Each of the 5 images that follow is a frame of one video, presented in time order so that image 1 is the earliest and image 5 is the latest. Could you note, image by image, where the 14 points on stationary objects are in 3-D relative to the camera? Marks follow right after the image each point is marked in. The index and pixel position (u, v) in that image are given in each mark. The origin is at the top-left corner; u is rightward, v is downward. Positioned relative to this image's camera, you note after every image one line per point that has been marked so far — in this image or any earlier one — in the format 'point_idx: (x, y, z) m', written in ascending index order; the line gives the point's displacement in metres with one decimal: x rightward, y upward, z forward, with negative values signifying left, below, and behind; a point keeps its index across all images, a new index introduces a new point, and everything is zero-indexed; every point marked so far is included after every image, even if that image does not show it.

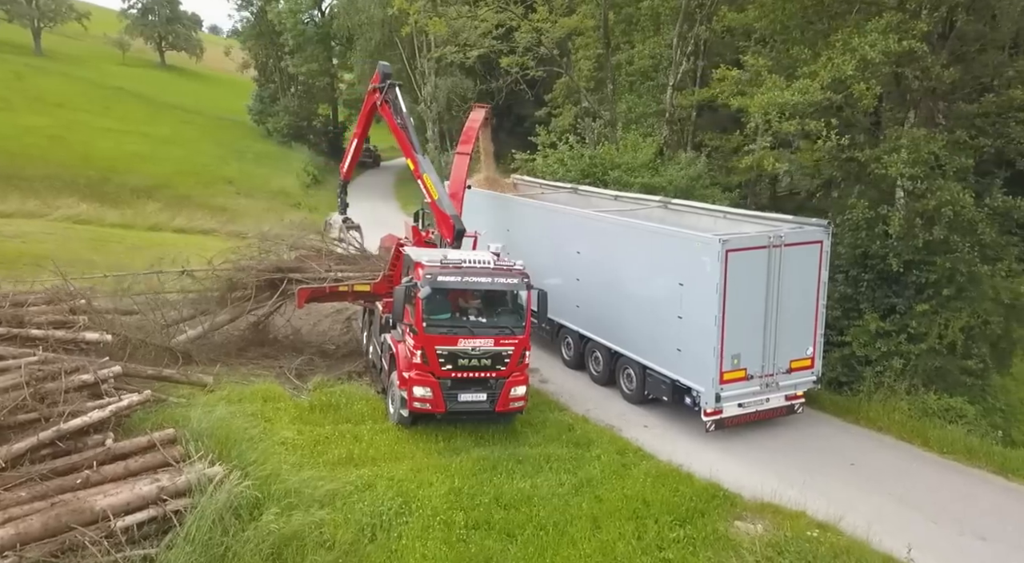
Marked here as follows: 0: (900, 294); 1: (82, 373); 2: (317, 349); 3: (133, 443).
0: (+6.6, -0.2, +12.7) m
1: (-4.7, -1.0, +8.2) m
2: (-3.8, -1.3, +14.4) m
3: (-3.9, -1.6, +7.6) m
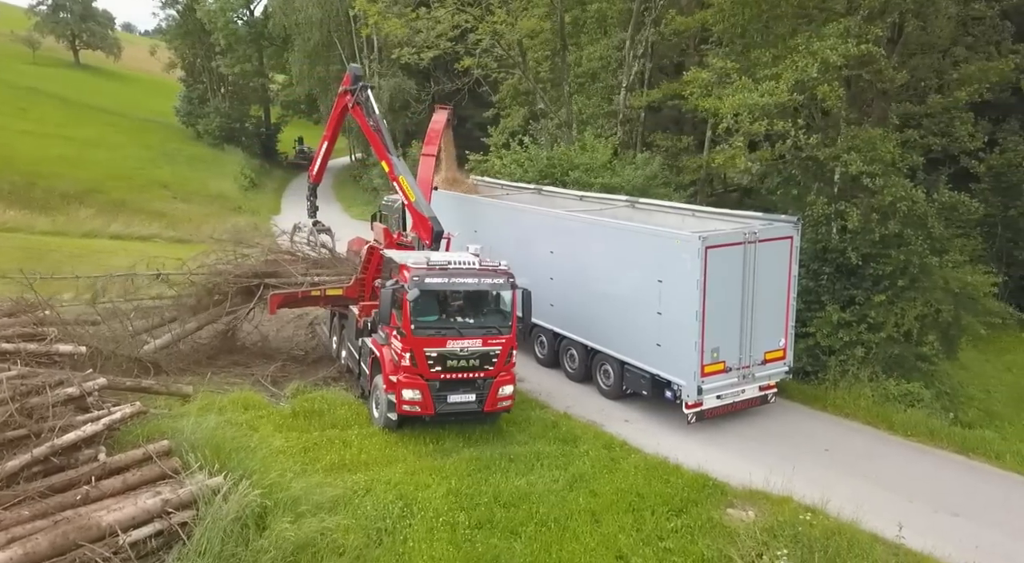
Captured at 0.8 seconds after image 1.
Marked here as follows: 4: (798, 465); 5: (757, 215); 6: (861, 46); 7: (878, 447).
0: (+6.2, -0.1, +13.3) m
1: (-4.7, -1.1, +7.9) m
2: (-4.3, -1.4, +14.1) m
3: (-3.8, -1.7, +7.4) m
4: (+3.9, -2.5, +10.0) m
5: (+3.9, +1.1, +11.8) m
6: (+5.7, +3.8, +12.2) m
7: (+5.2, -2.4, +10.7) m
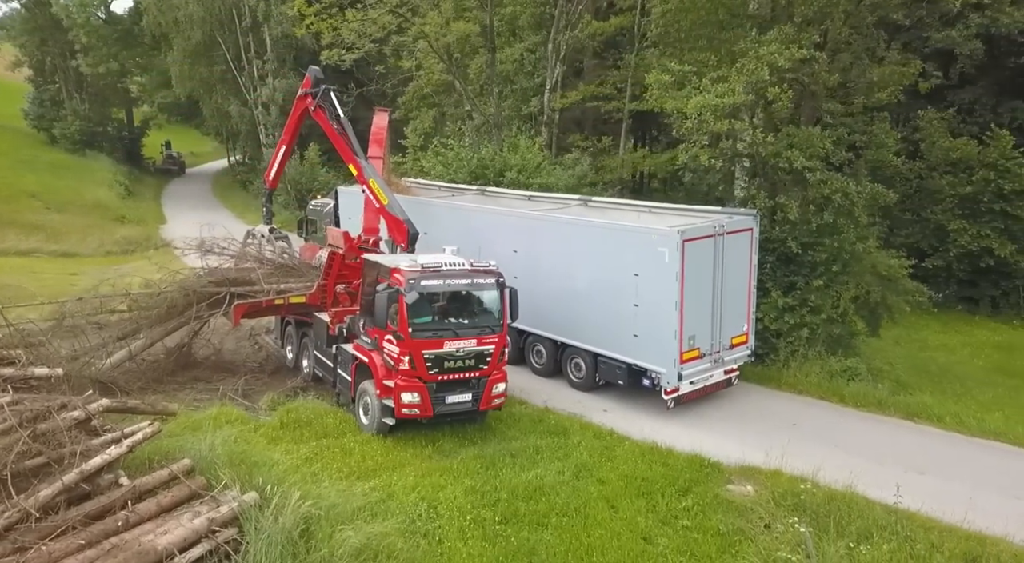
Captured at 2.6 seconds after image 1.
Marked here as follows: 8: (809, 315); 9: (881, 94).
0: (+5.5, +0.2, +14.4) m
1: (-4.4, -1.3, +7.4) m
2: (-4.9, -1.6, +13.6) m
3: (-3.3, -1.8, +7.0) m
4: (+3.8, -2.3, +10.7) m
5: (+3.4, +1.2, +12.6) m
6: (+5.1, +4.1, +13.2) m
7: (+5.1, -2.1, +11.7) m
8: (+5.6, -0.6, +14.0) m
9: (+7.3, +3.8, +14.9) m
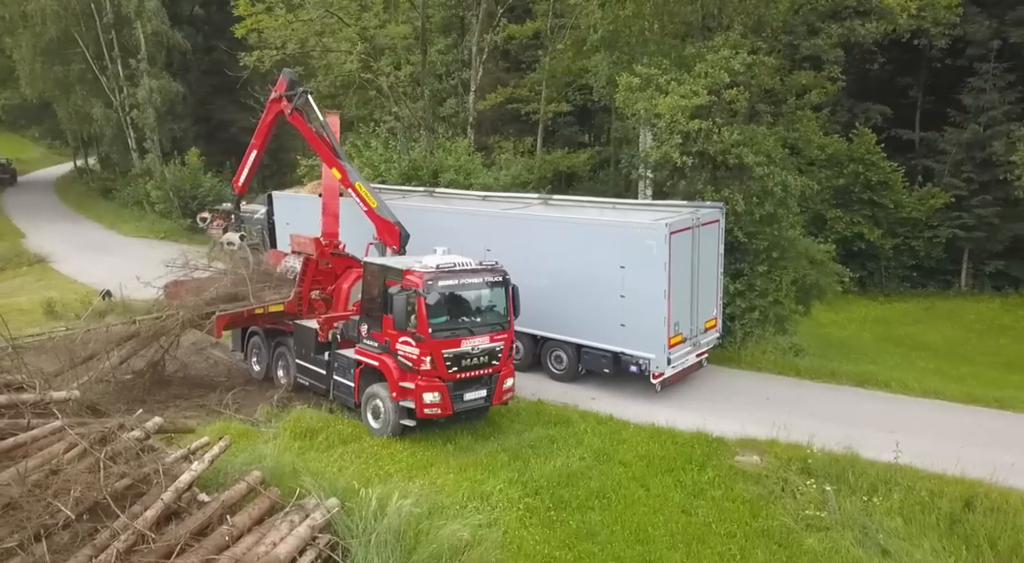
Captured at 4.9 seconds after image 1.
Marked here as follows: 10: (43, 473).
0: (+4.8, +0.5, +15.6) m
1: (-3.6, -1.4, +7.0) m
2: (-5.1, -1.8, +13.0) m
3: (-2.5, -1.9, +6.8) m
4: (+3.9, -2.1, +11.7) m
5: (+3.1, +1.4, +13.4) m
6: (+4.5, +4.3, +14.3) m
7: (+5.0, -1.9, +12.9) m
8: (+5.0, -0.4, +15.2) m
9: (+6.4, +4.1, +16.5) m
10: (-3.7, -1.5, +5.9) m
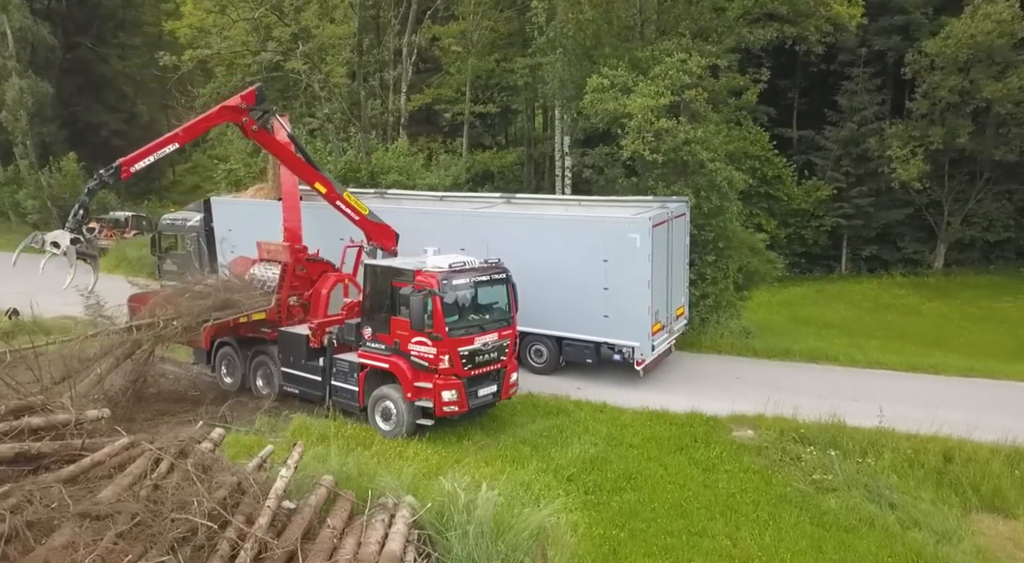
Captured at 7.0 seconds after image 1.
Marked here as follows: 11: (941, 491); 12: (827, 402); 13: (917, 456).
0: (+4.0, +0.7, +16.6) m
1: (-2.8, -1.5, +6.7) m
2: (-5.3, -1.9, +12.4) m
3: (-1.7, -1.9, +6.7) m
4: (+3.9, -1.9, +12.6) m
5: (+2.6, +1.6, +14.1) m
6: (+3.7, +4.5, +15.2) m
7: (+4.7, -1.6, +13.9) m
8: (+4.3, -0.1, +16.2) m
9: (+5.3, +4.4, +17.6) m
10: (-2.8, -1.6, +5.7) m
11: (+5.4, -2.6, +9.3) m
12: (+5.0, -1.9, +11.8) m
13: (+5.4, -2.3, +9.9) m
